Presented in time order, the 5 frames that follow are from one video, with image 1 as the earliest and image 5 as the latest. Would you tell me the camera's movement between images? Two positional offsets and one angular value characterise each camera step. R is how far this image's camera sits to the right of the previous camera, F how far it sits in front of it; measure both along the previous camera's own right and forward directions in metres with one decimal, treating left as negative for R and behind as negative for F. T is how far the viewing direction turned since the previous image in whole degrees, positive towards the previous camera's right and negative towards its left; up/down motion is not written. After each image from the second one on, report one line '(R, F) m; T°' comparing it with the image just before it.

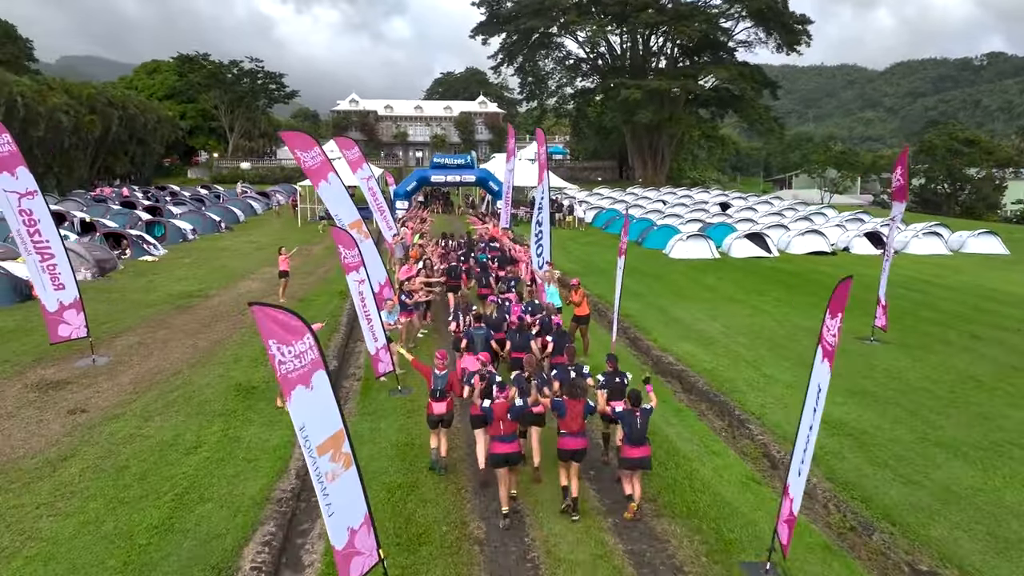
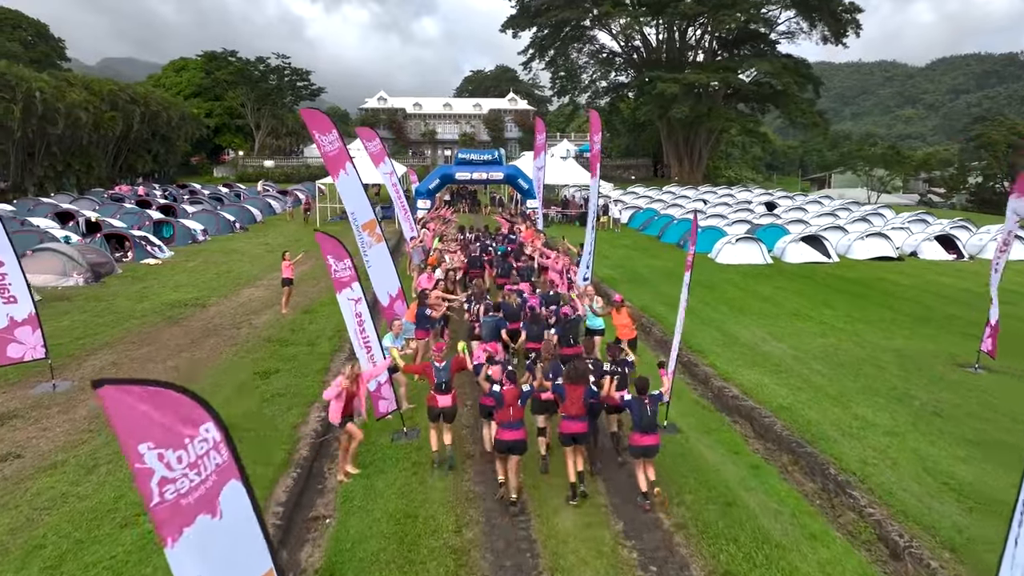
(0.0, +2.1) m; -2°
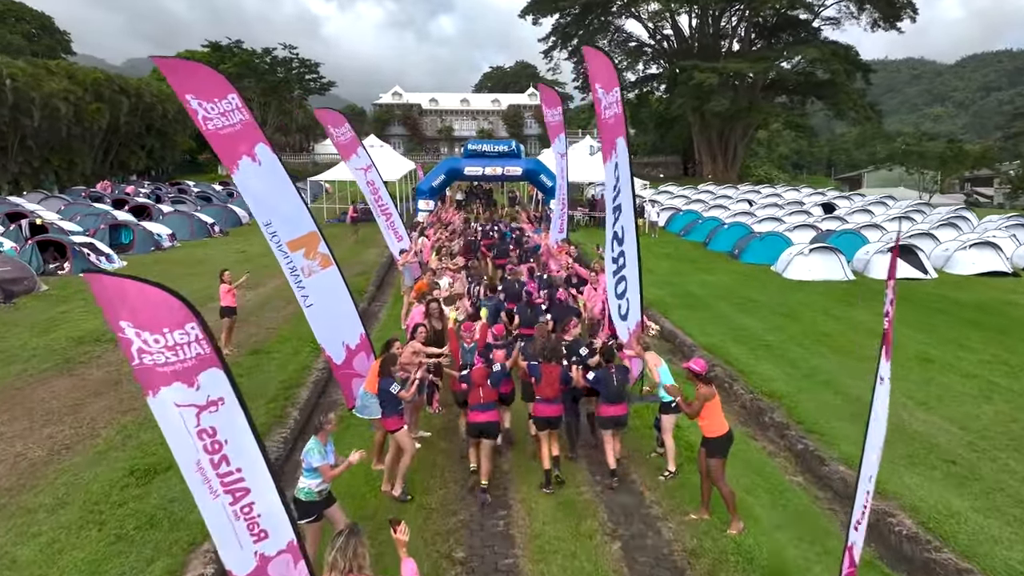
(0.0, +4.2) m; -2°
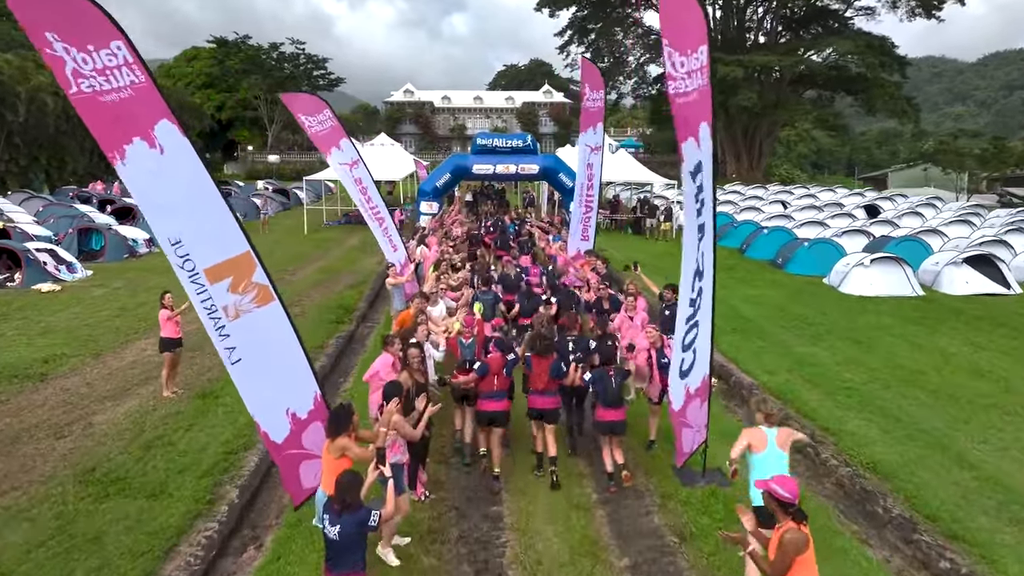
(0.0, +2.4) m; -1°
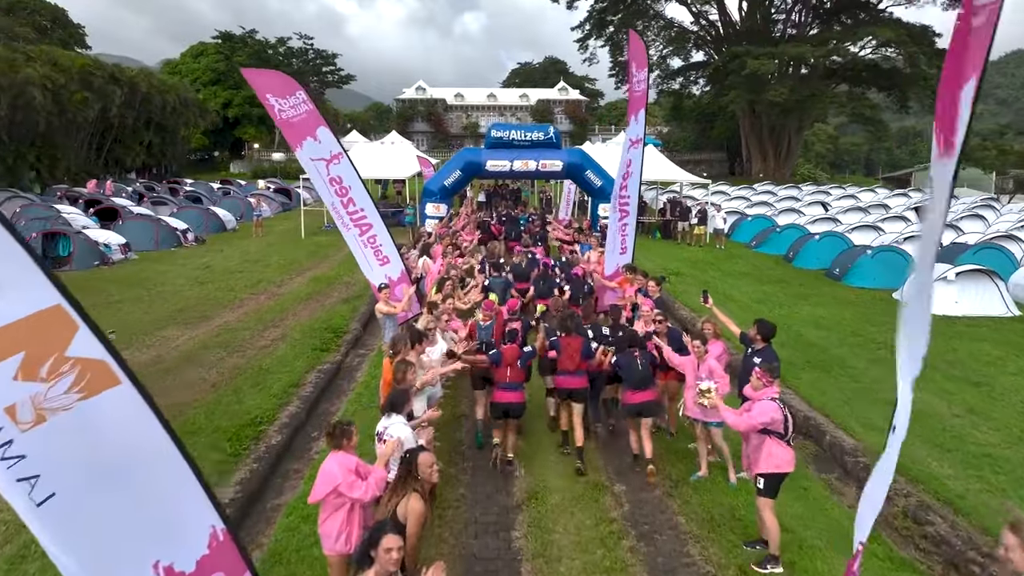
(-0.1, +2.3) m; -1°
